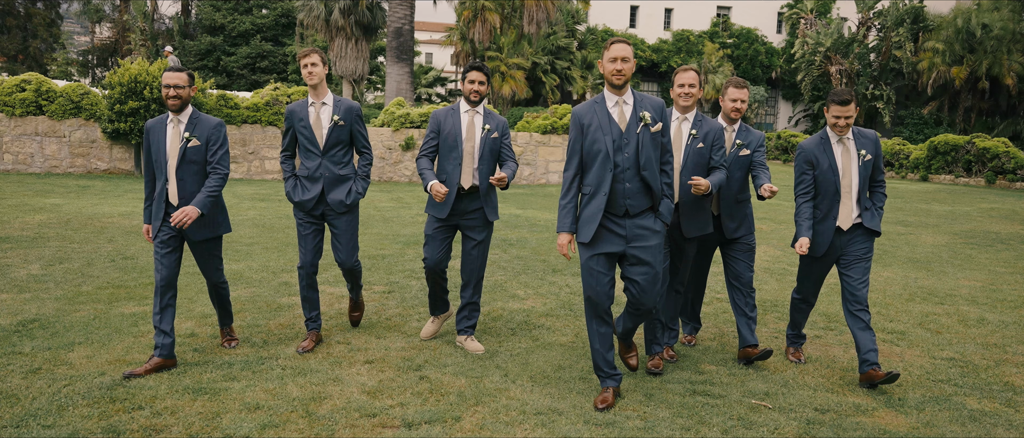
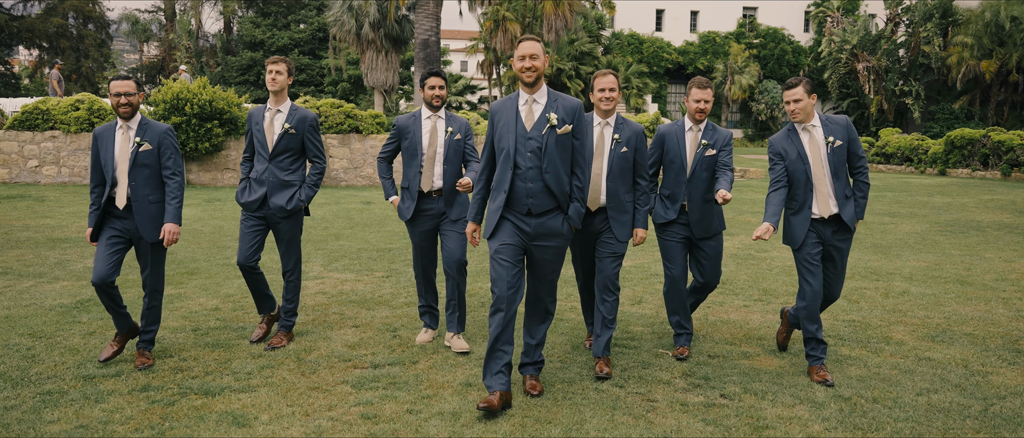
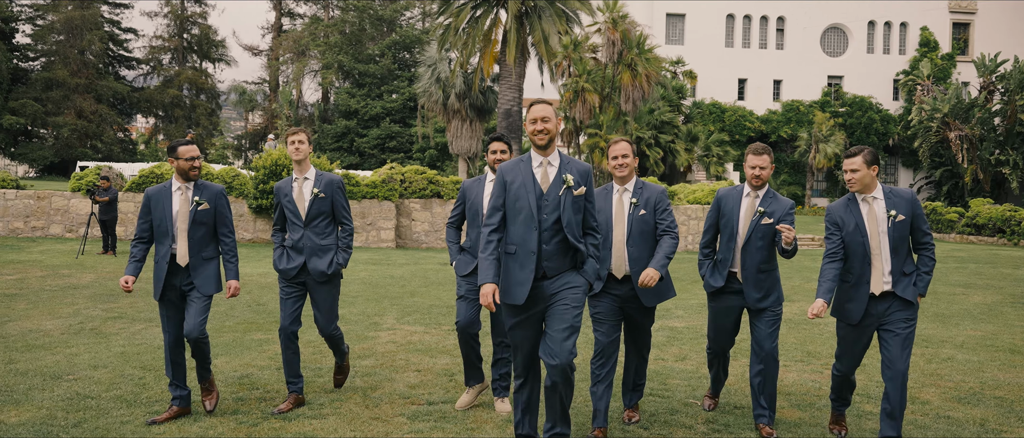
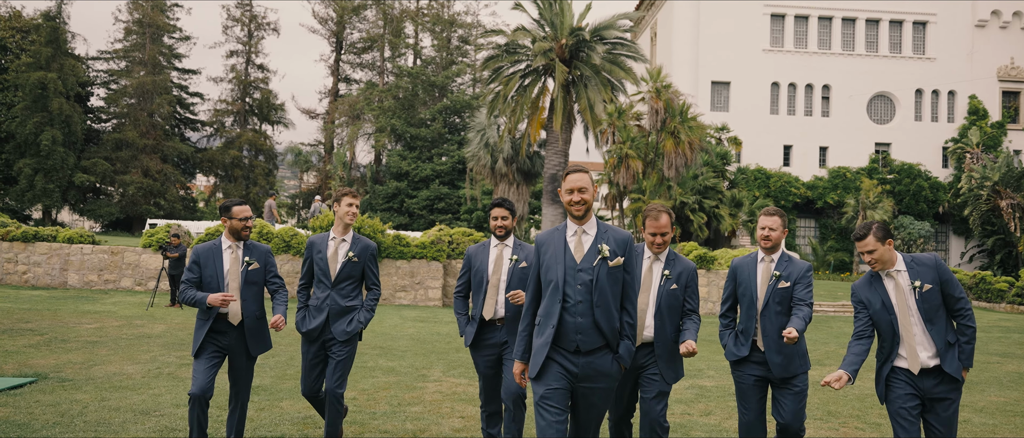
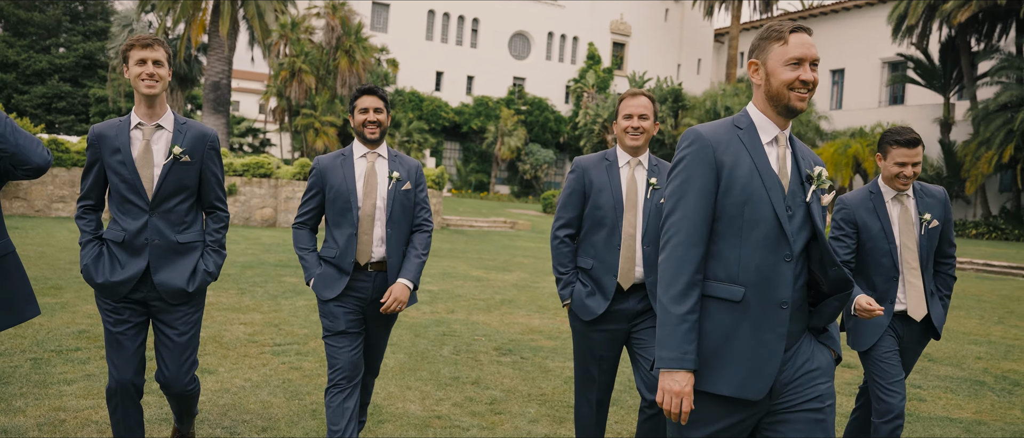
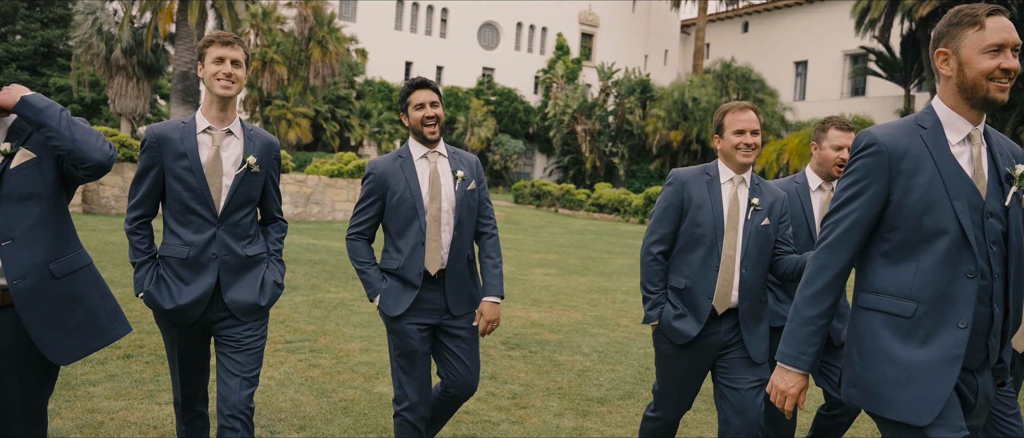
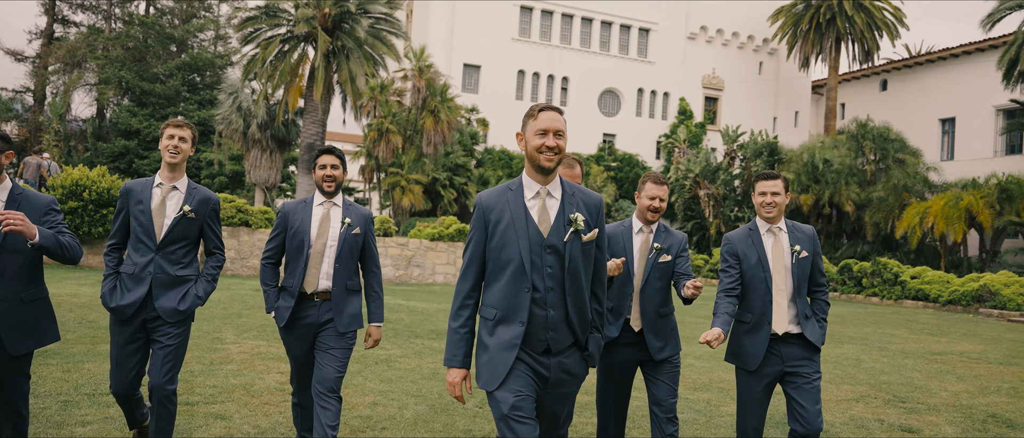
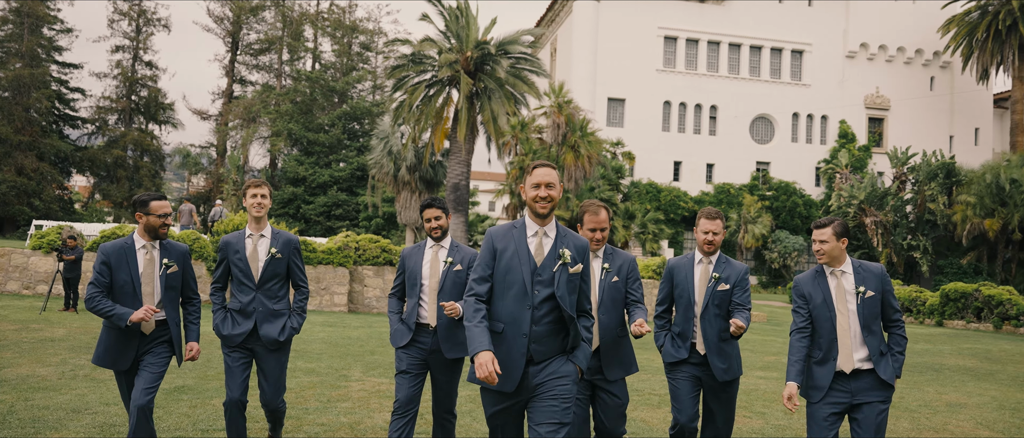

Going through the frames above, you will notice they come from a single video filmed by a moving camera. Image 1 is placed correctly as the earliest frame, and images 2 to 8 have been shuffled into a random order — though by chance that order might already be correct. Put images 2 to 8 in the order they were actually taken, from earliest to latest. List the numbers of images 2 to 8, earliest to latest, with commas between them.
2, 3, 4, 8, 7, 5, 6
